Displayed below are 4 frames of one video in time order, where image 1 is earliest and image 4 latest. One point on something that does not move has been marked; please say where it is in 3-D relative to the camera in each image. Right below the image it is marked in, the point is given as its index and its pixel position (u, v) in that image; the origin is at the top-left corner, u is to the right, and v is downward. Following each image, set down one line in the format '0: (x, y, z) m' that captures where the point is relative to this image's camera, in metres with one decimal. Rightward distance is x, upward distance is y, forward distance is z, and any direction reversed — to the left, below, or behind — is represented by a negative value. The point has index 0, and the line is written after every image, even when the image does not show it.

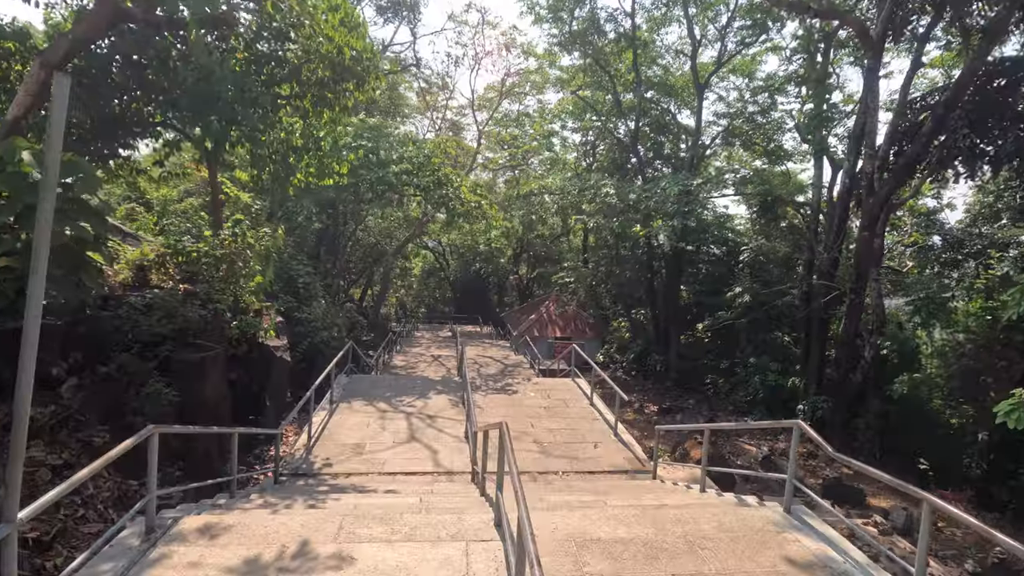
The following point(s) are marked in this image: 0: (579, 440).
0: (+1.3, -2.9, +9.9) m
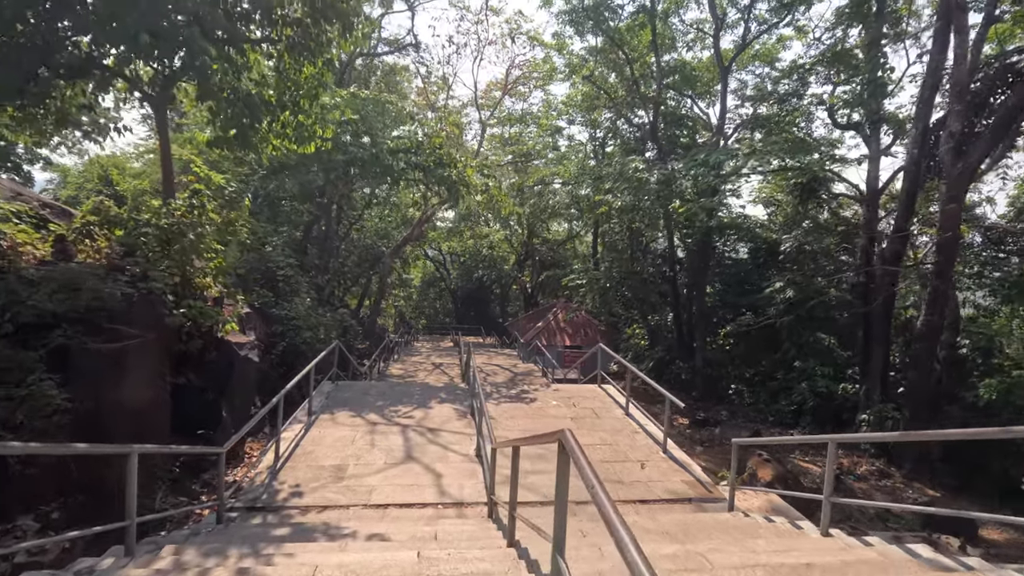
0: (+1.6, -2.5, +7.8) m
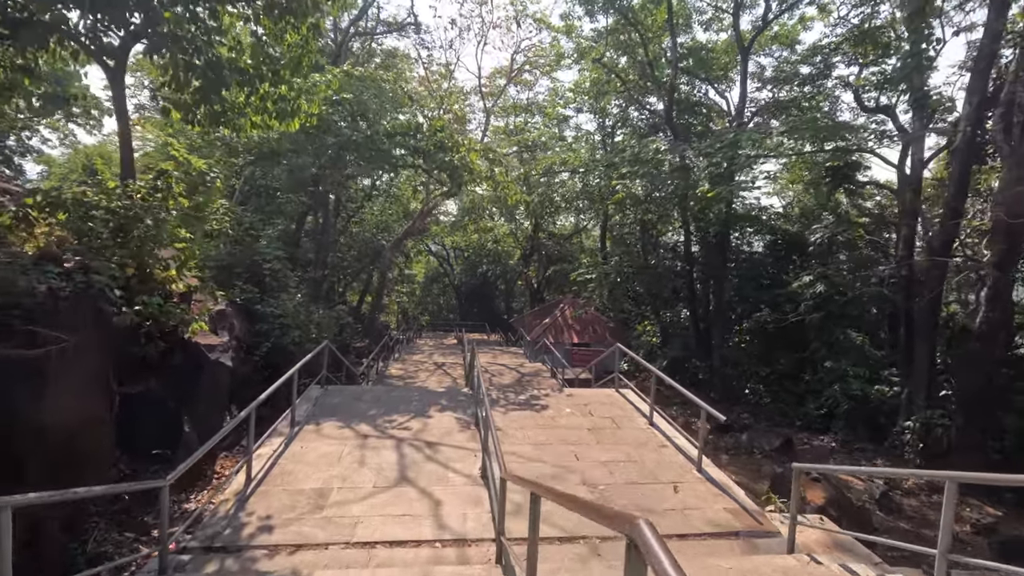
0: (+1.7, -2.4, +6.7) m
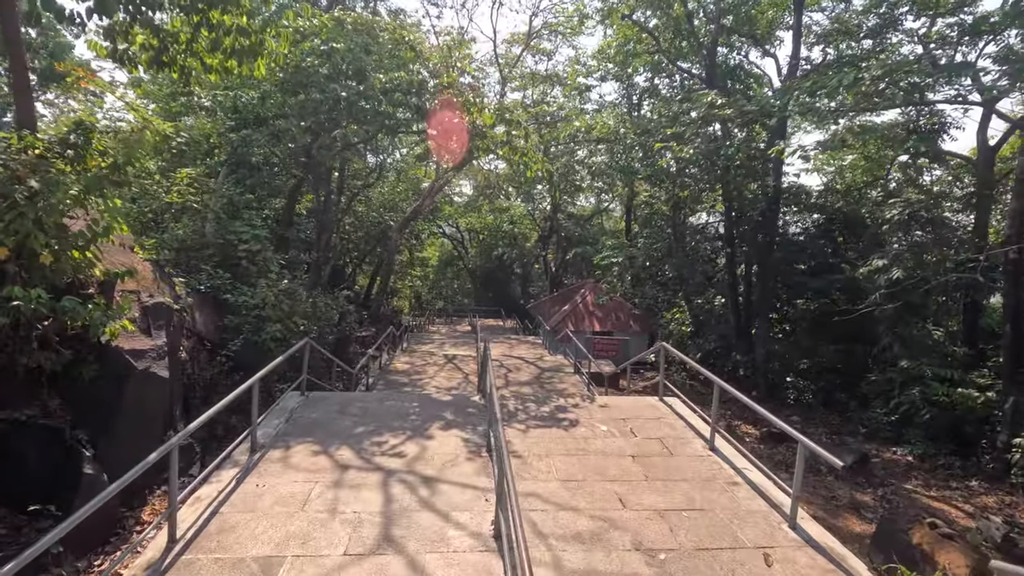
0: (+2.0, -2.3, +4.8) m
